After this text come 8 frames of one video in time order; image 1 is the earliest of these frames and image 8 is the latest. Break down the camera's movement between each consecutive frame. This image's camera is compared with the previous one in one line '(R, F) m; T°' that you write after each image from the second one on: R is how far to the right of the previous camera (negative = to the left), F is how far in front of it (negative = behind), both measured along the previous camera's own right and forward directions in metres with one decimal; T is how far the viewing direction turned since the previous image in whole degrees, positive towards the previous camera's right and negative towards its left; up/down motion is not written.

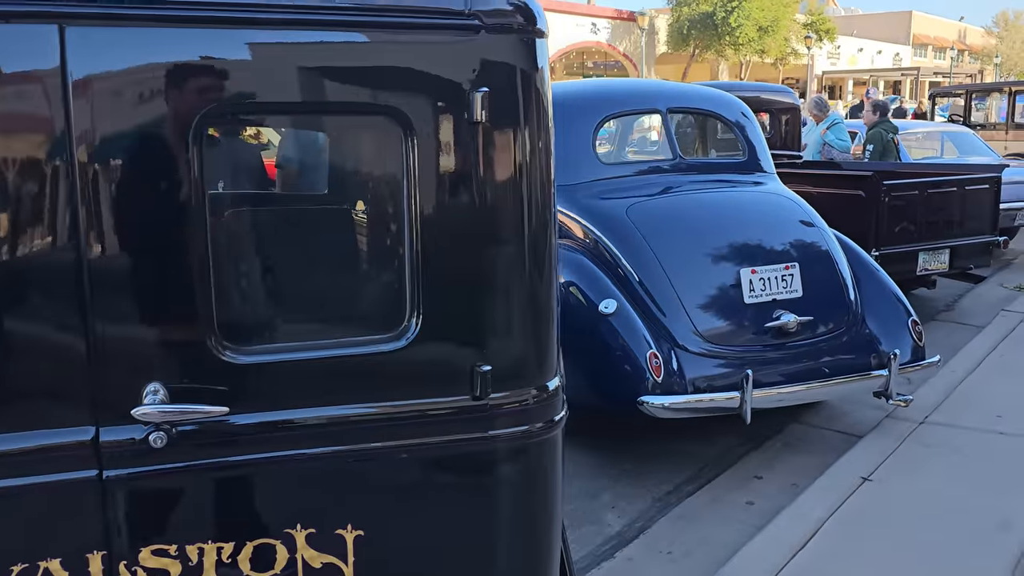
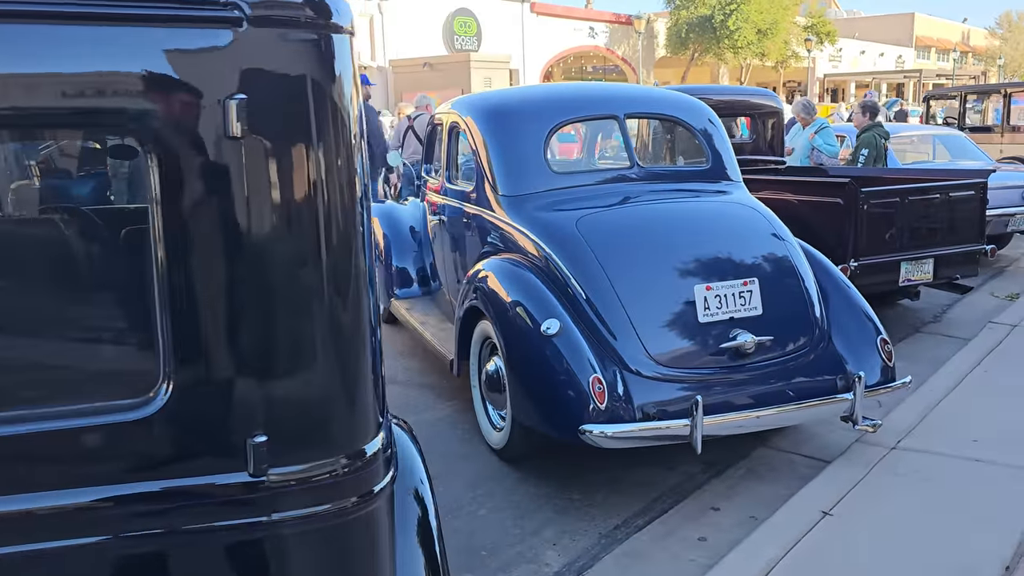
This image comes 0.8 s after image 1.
(+0.3, +0.3) m; 0°
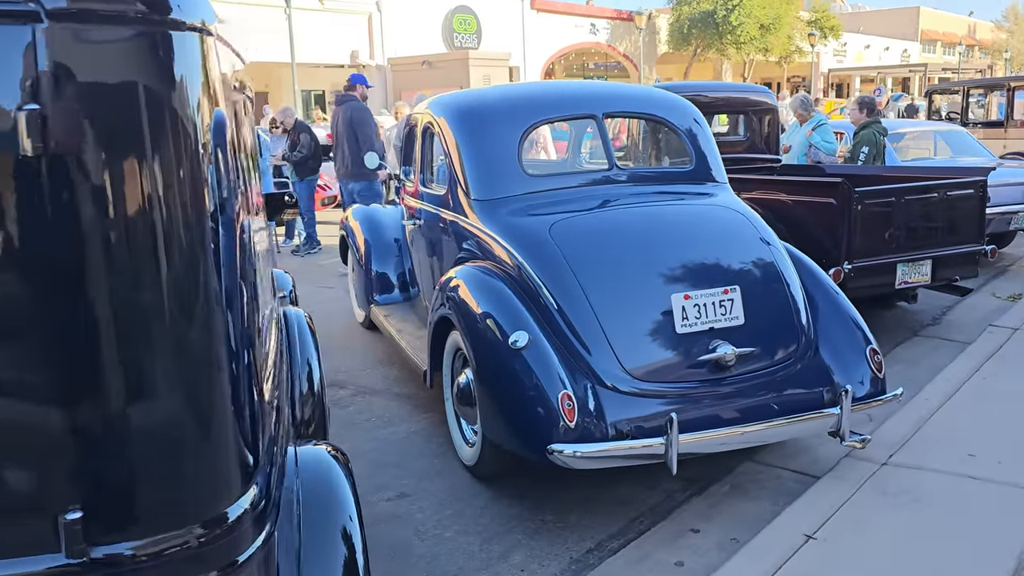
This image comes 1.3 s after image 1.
(+0.2, +0.2) m; 0°
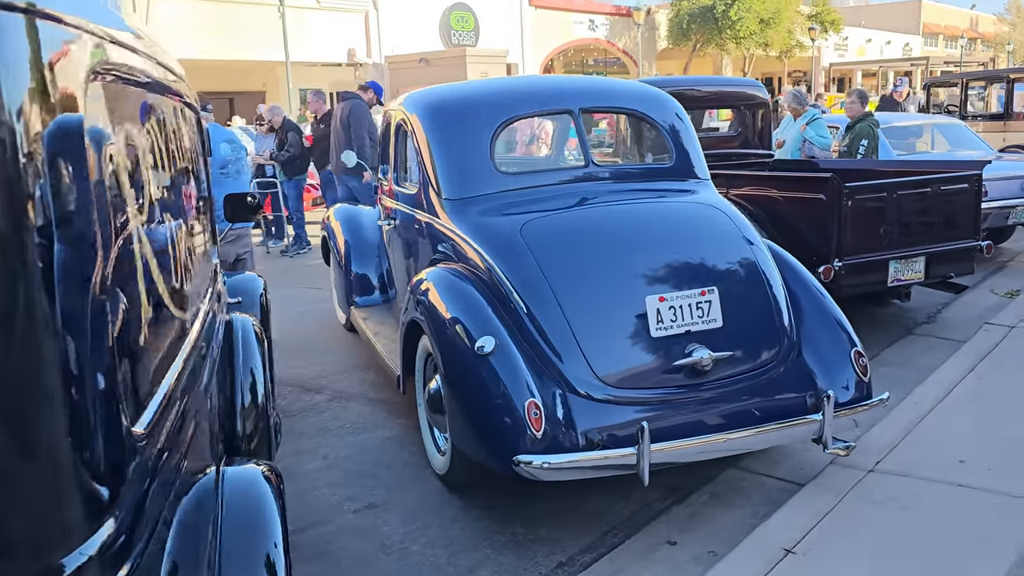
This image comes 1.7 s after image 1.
(+0.1, +0.2) m; 0°
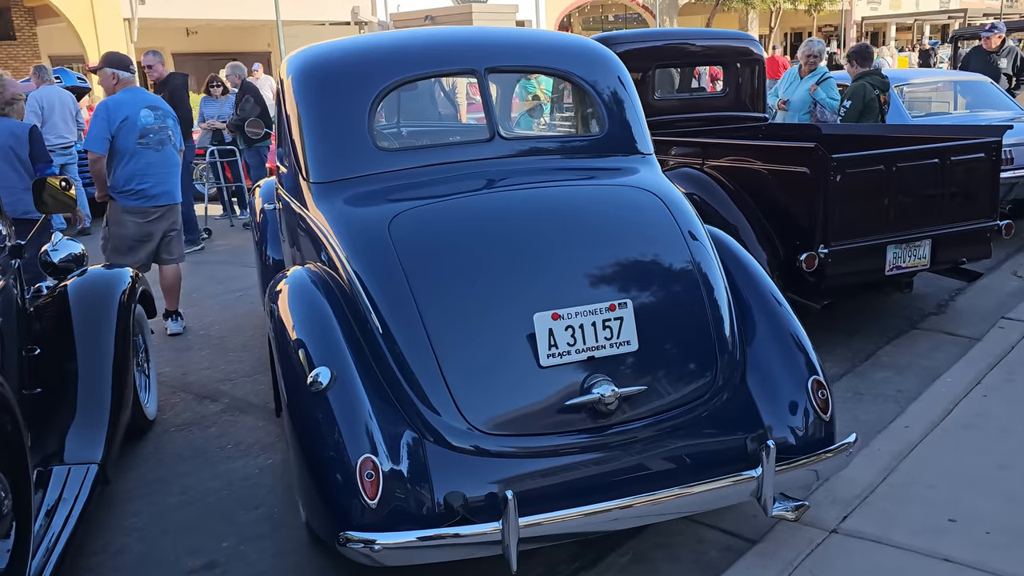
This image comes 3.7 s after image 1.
(+0.6, +0.8) m; -2°
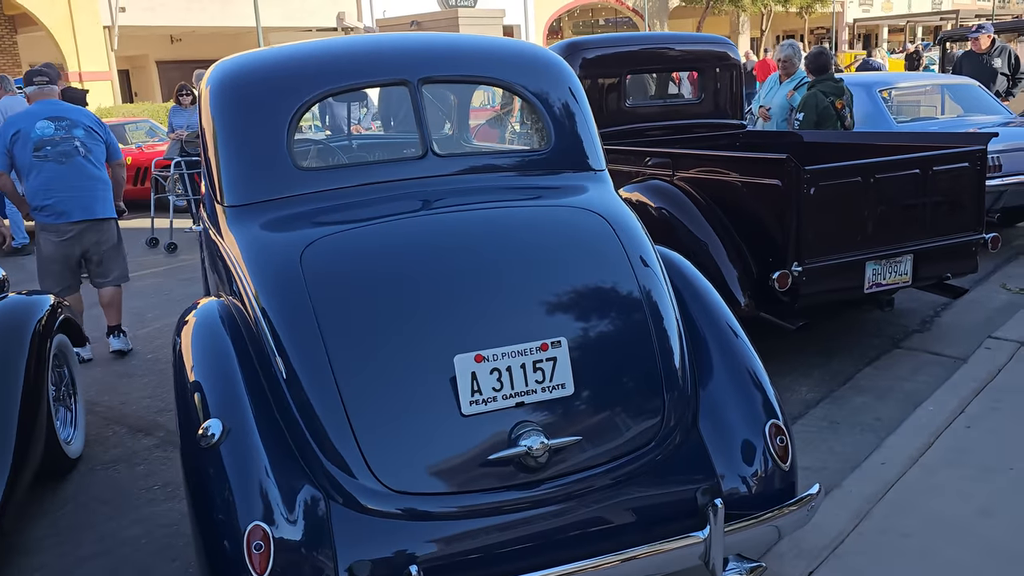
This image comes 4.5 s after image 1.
(+0.2, +0.3) m; 0°
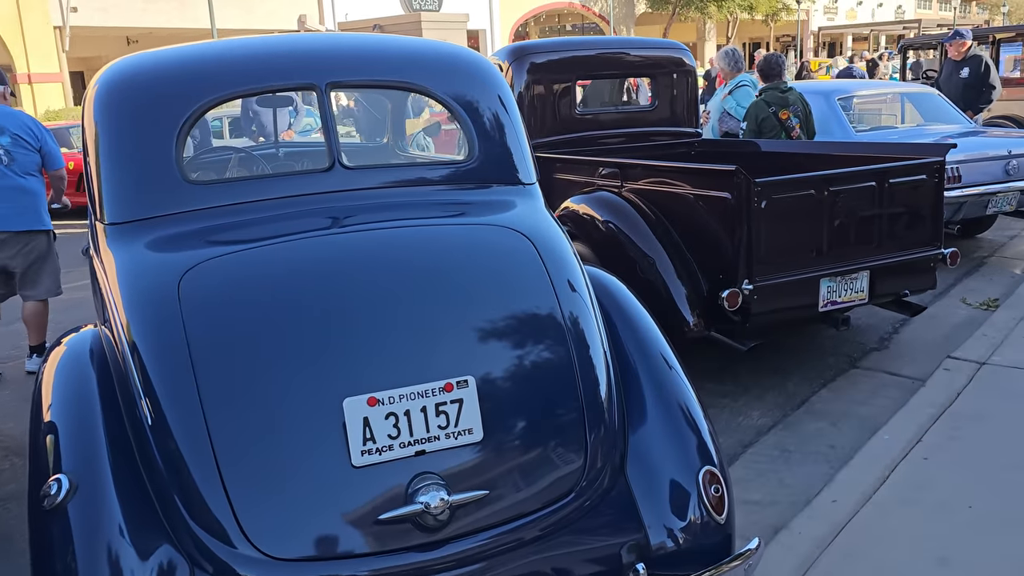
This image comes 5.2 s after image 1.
(+0.2, +0.3) m; +2°
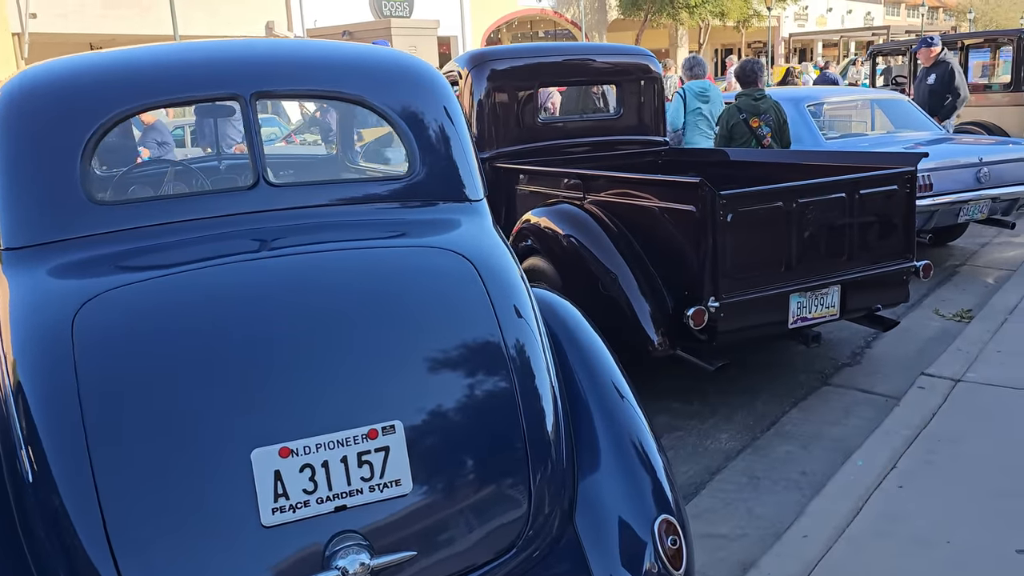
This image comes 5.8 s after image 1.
(+0.1, +0.2) m; +2°
